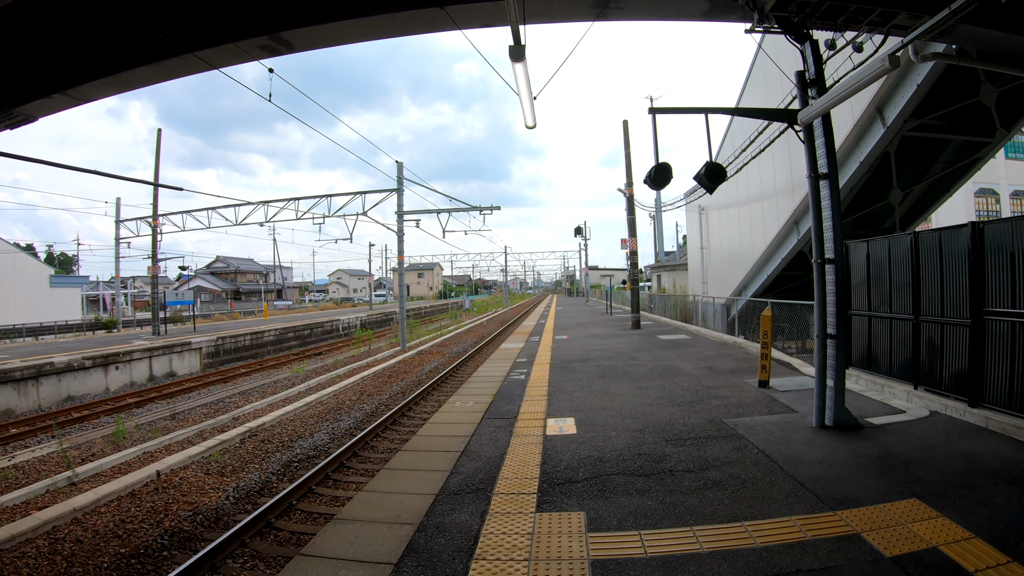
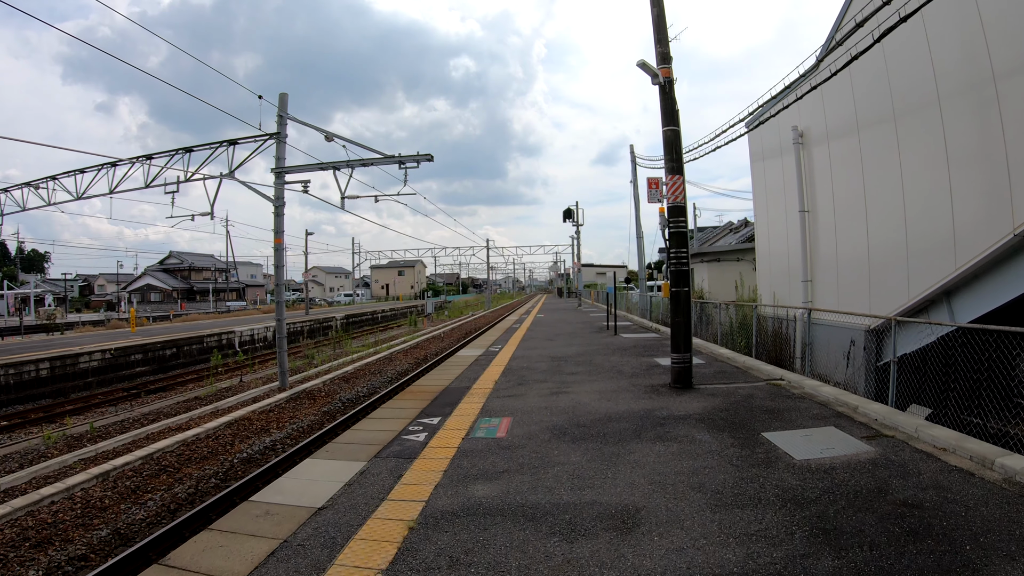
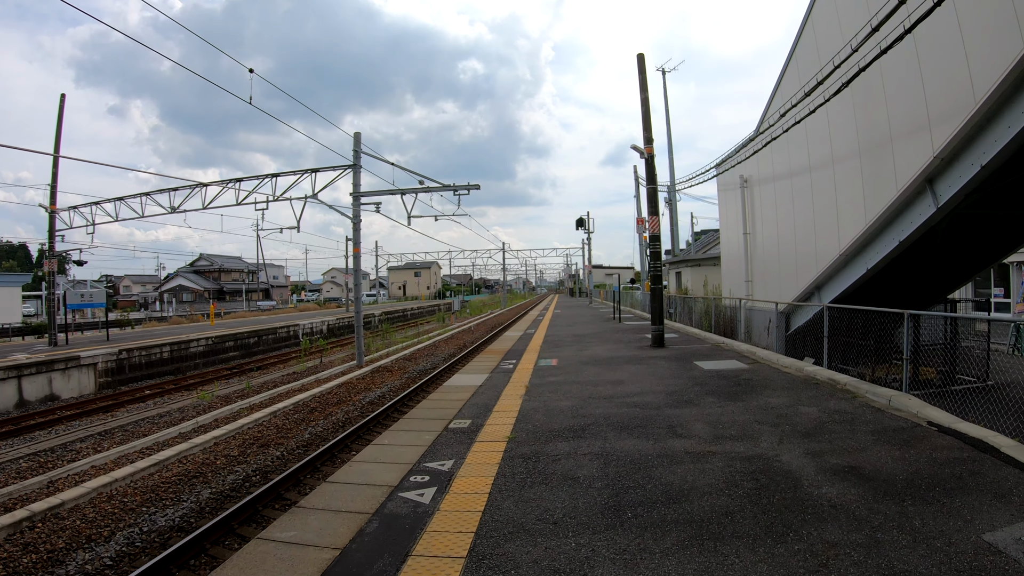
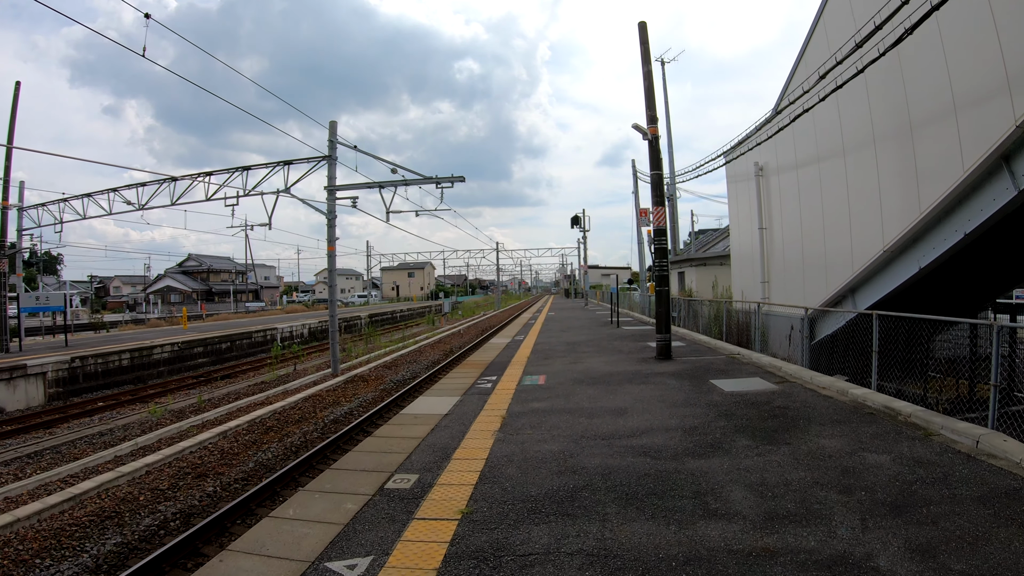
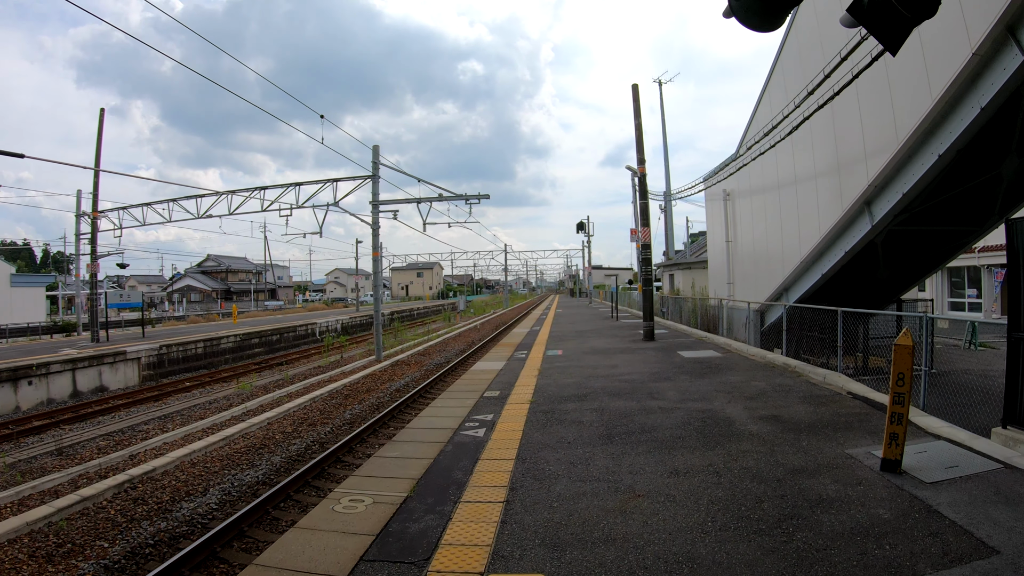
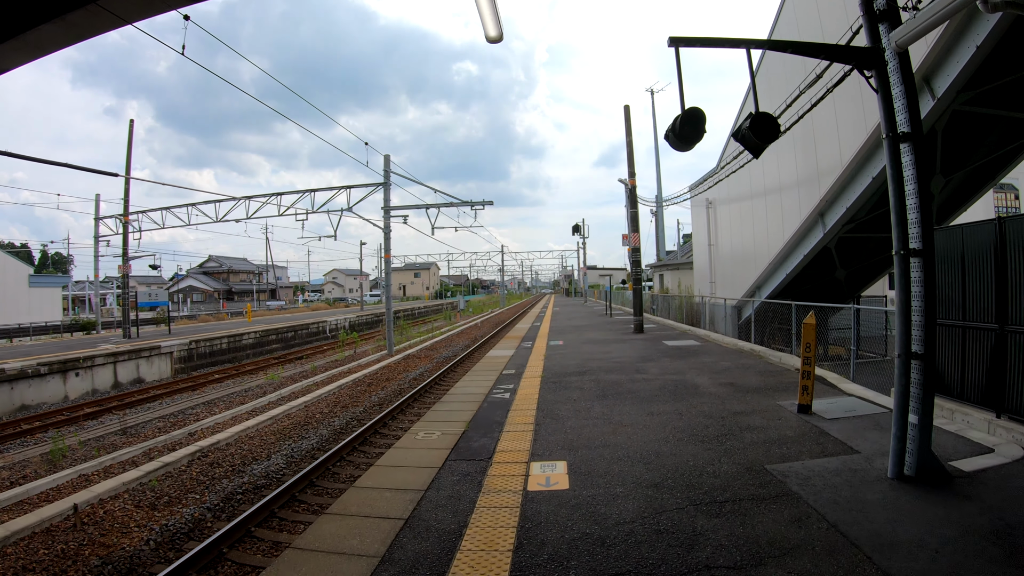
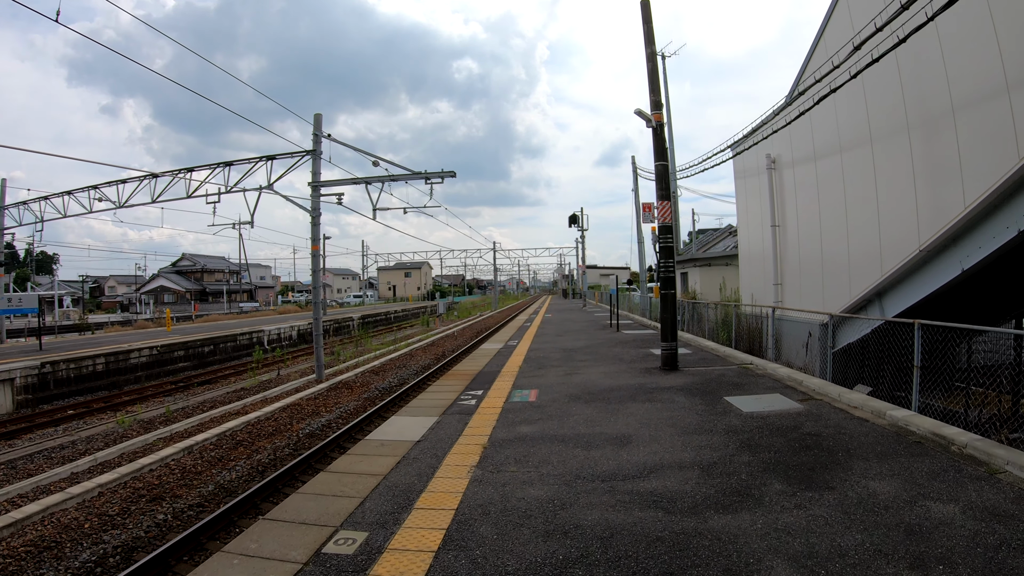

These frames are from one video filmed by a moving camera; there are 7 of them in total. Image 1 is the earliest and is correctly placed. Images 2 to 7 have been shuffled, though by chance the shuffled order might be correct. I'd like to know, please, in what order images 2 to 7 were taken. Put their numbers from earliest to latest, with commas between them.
6, 5, 3, 4, 7, 2
